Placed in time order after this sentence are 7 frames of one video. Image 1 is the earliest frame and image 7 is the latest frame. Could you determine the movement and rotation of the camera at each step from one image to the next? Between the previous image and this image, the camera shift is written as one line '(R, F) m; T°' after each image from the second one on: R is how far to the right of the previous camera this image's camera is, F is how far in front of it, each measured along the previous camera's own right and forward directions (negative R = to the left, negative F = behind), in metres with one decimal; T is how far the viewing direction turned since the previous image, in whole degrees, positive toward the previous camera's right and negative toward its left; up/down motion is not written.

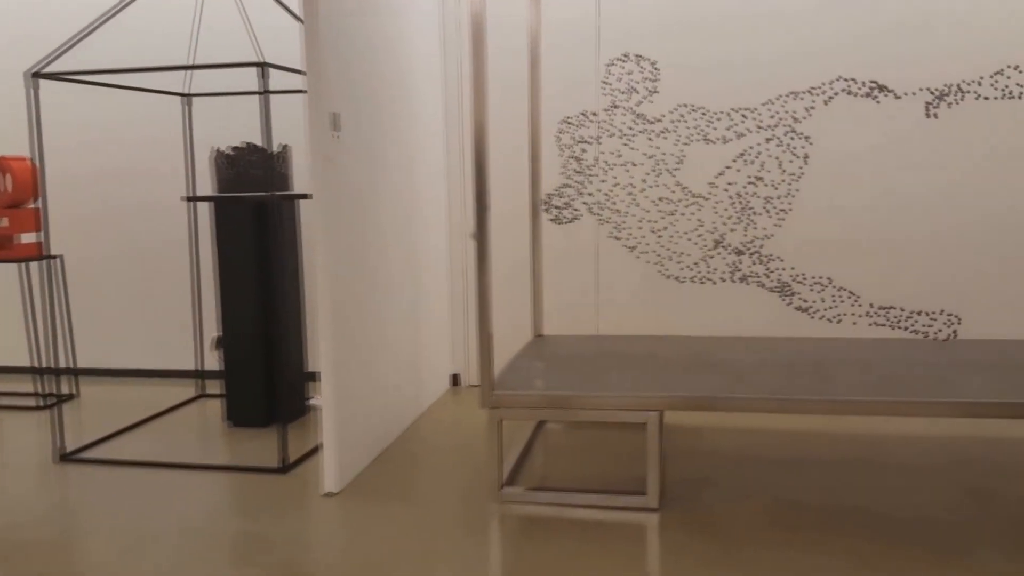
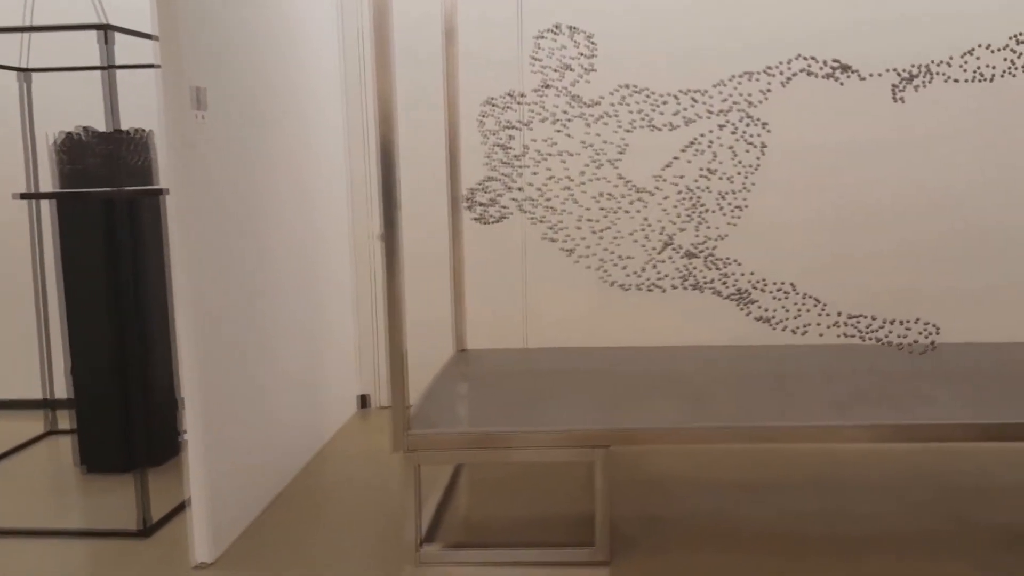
(0.0, +0.5) m; +7°
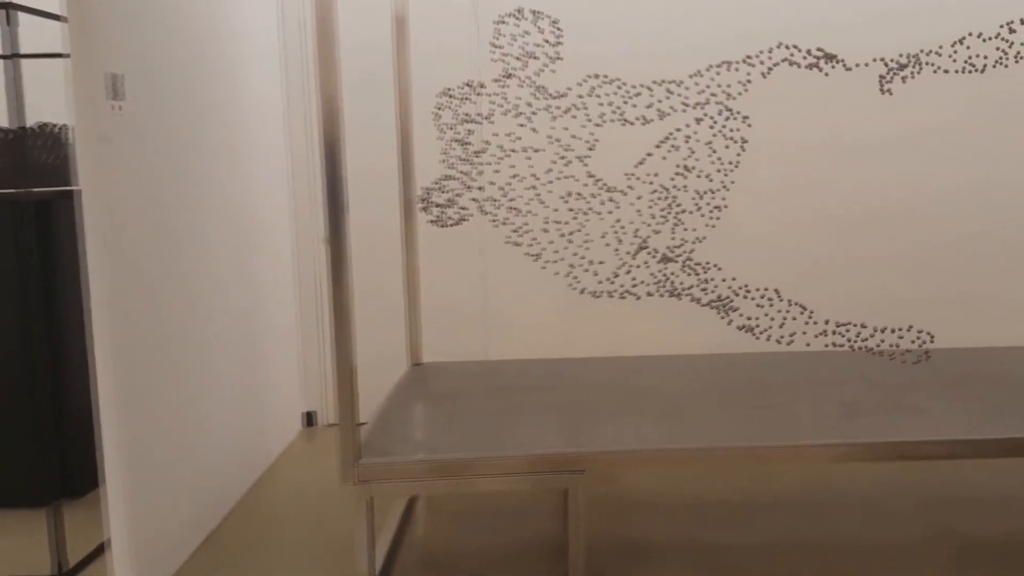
(0.0, +0.3) m; +3°
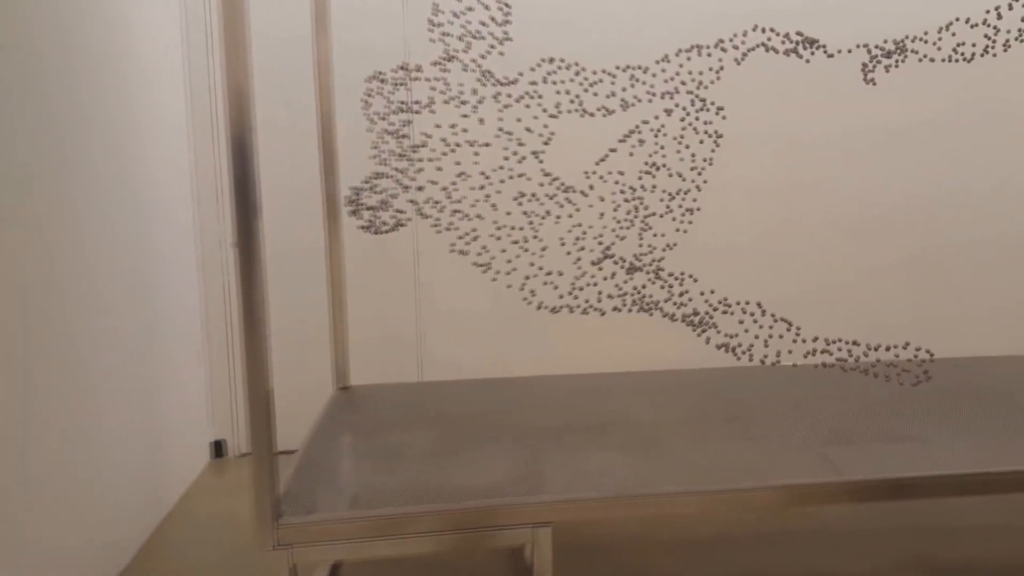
(-0.1, +0.4) m; +6°
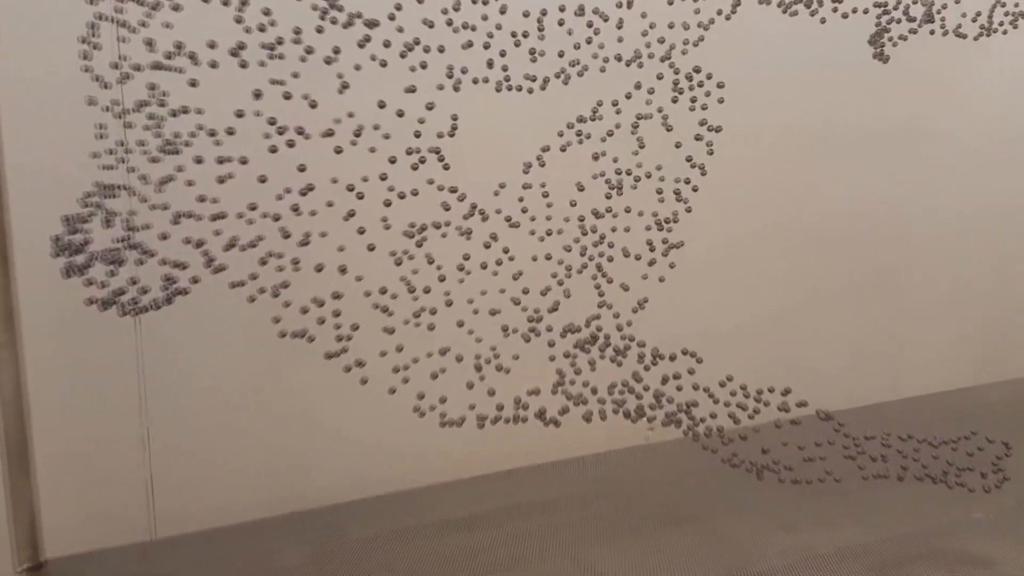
(-0.3, +1.1) m; +21°
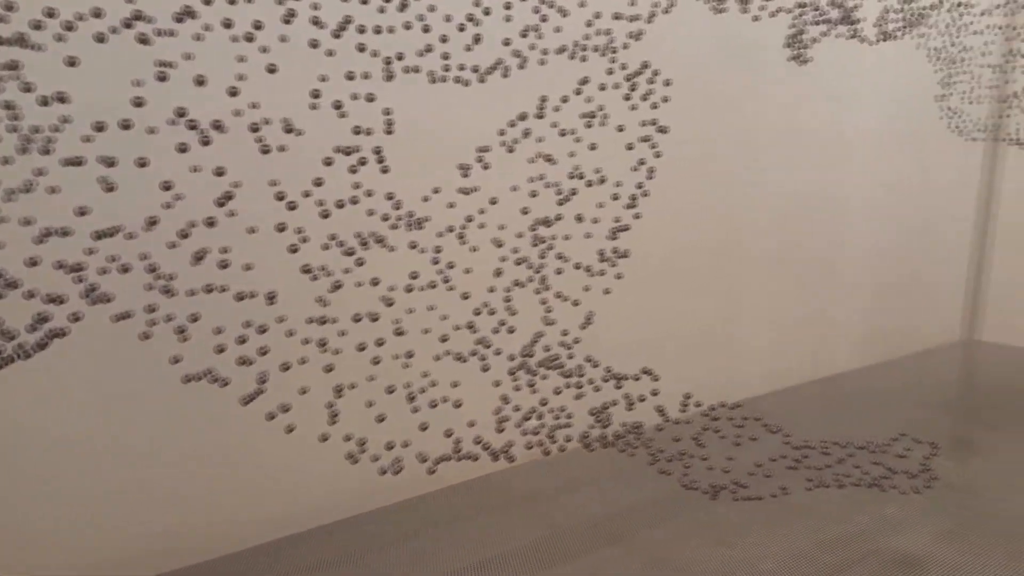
(-0.2, +0.2) m; +13°
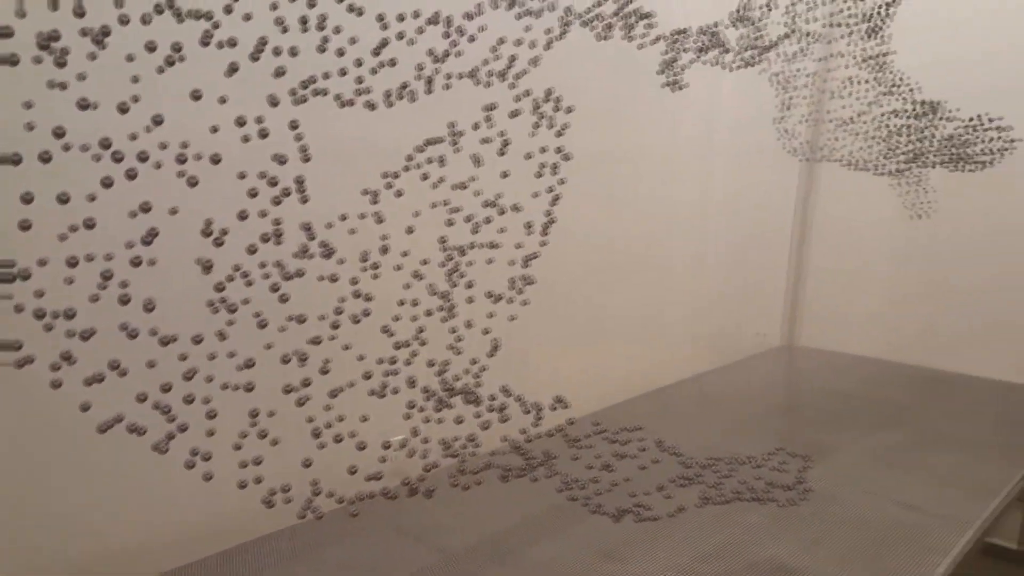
(-0.1, 0.0) m; +11°
